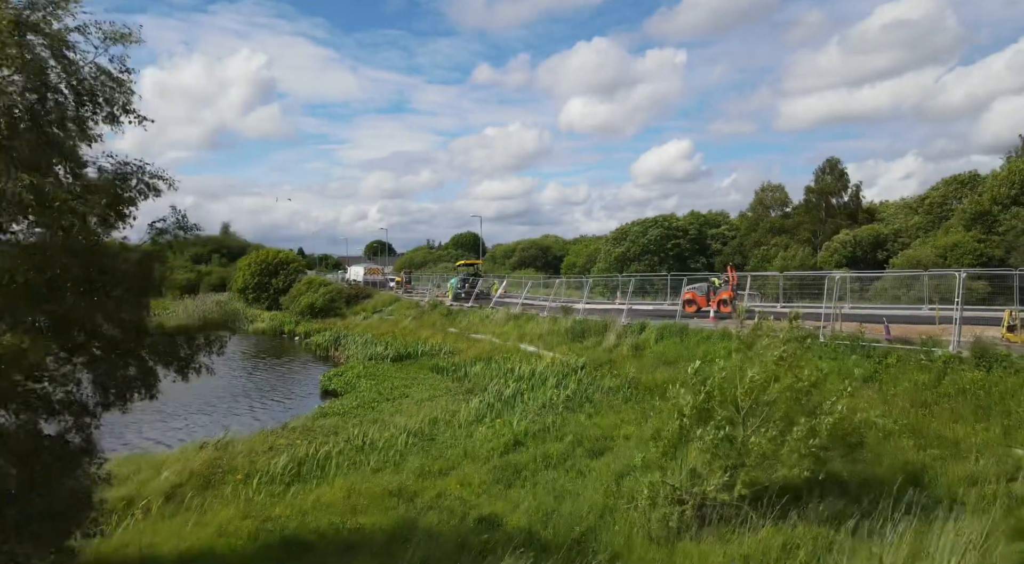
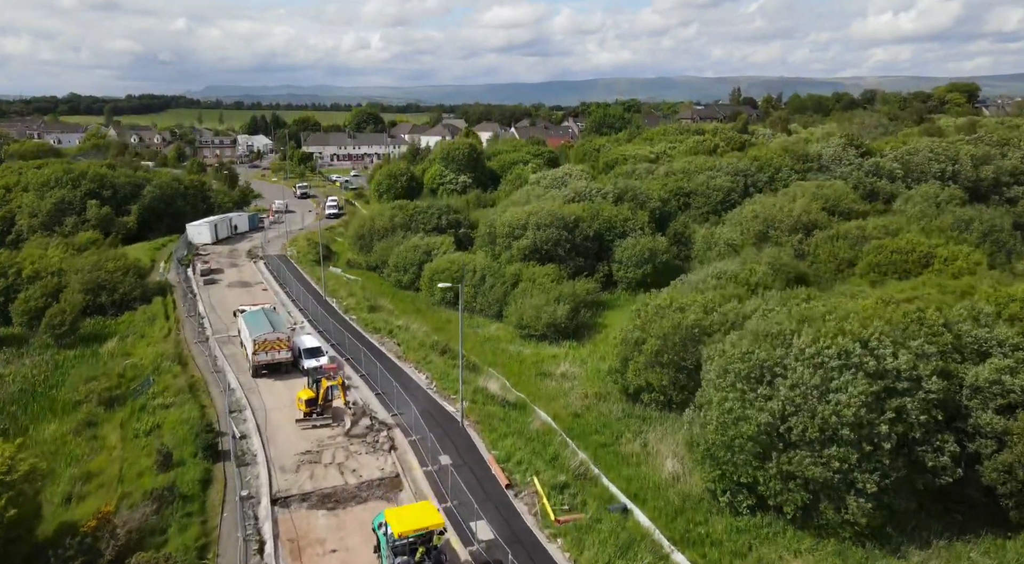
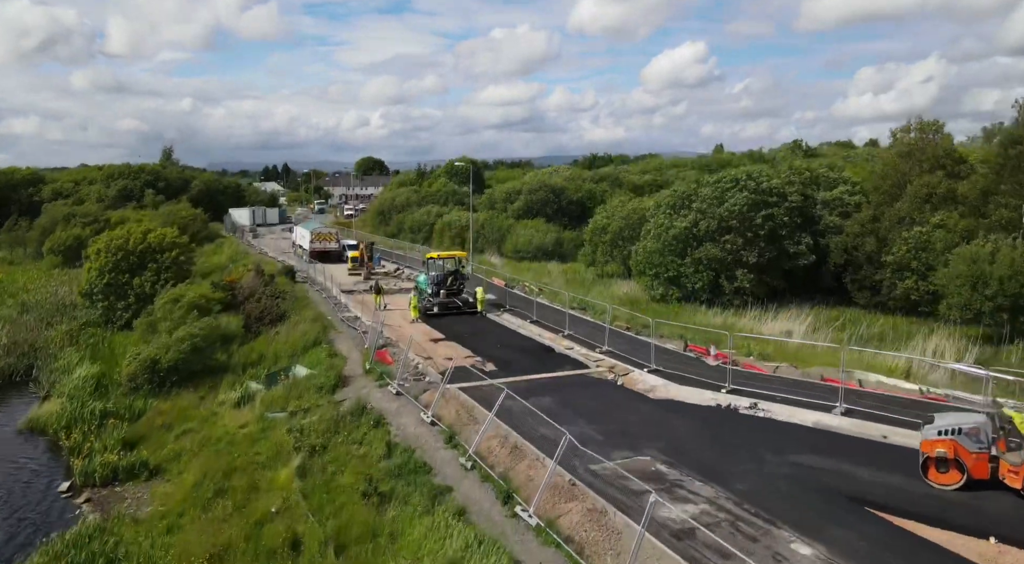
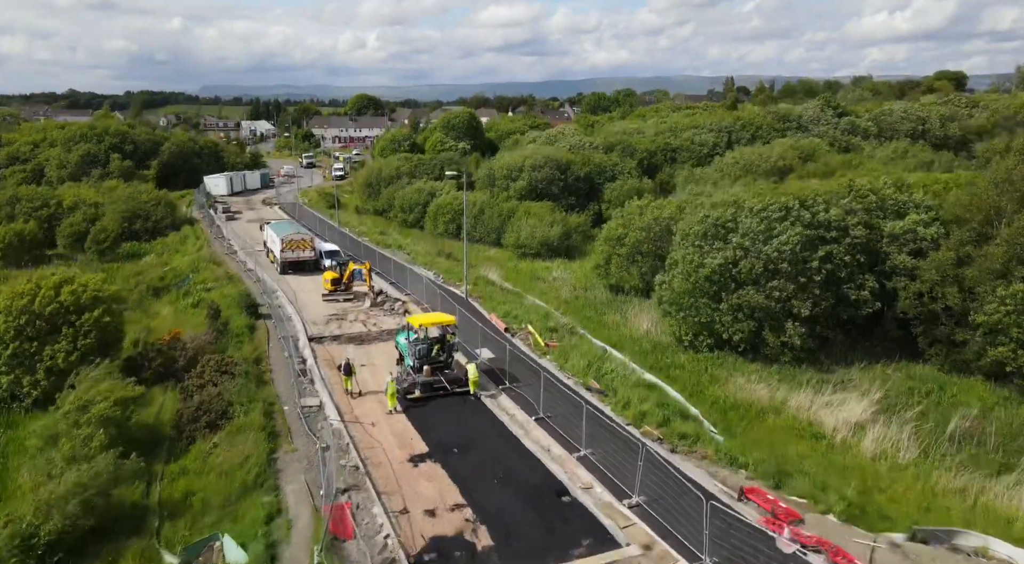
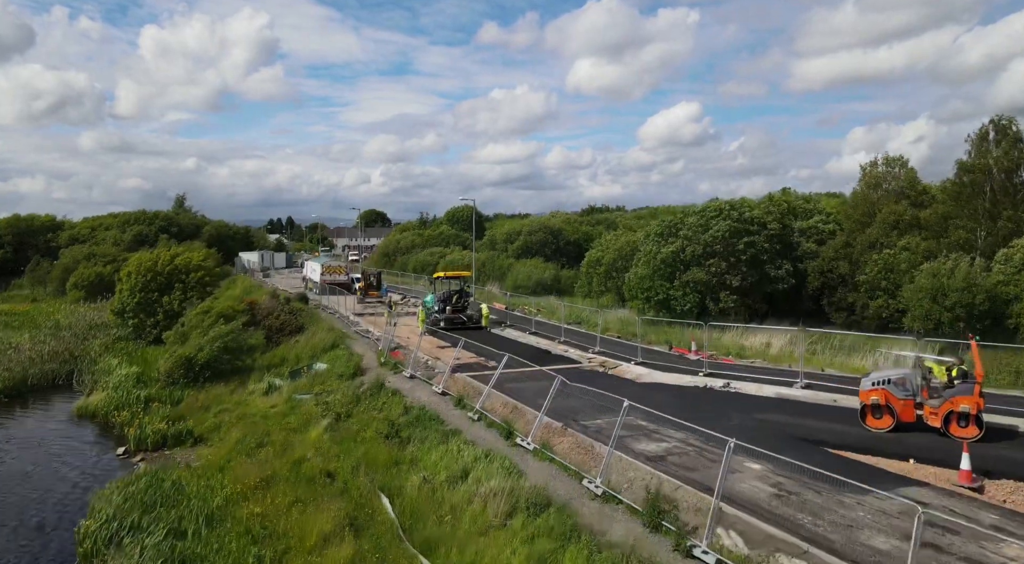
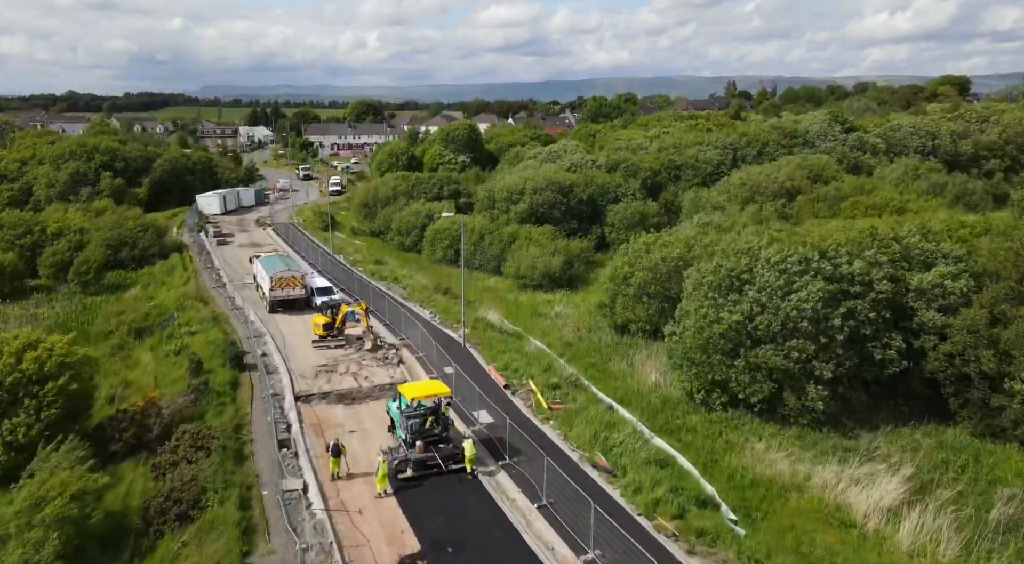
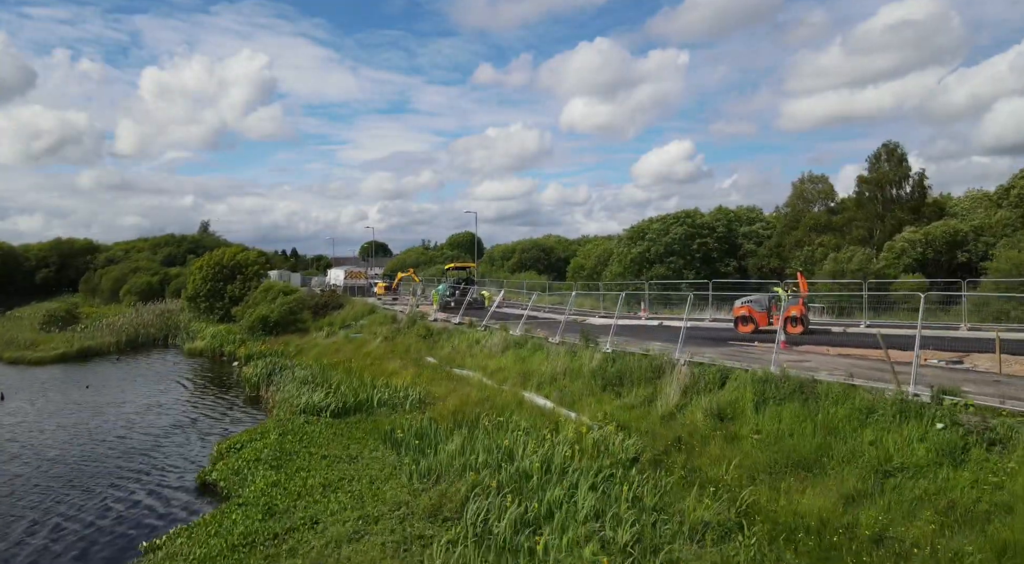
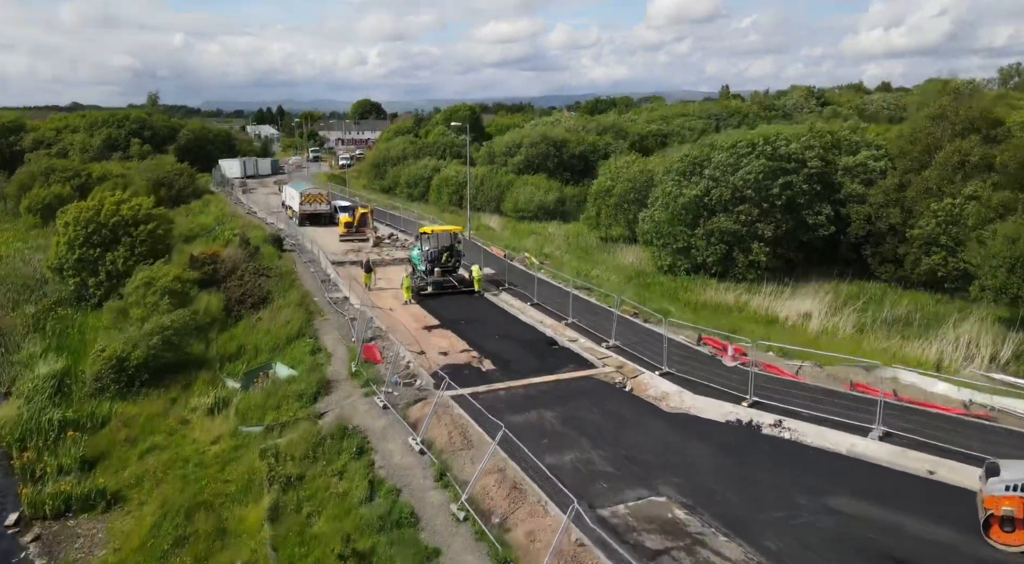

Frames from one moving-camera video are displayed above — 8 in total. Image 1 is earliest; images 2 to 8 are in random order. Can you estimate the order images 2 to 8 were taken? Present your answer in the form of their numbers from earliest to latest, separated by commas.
7, 5, 3, 8, 4, 6, 2
